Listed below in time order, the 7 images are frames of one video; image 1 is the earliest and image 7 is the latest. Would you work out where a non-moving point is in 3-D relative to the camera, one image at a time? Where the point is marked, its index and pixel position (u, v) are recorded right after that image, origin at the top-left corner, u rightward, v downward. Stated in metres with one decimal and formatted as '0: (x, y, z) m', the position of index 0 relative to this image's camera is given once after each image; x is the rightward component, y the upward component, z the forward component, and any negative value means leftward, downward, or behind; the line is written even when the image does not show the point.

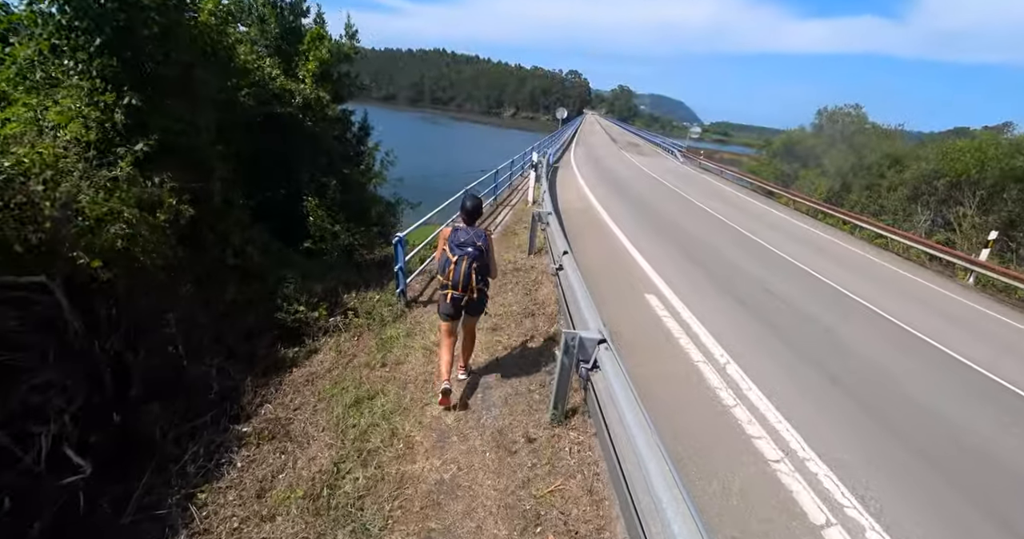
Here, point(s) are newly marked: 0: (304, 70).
0: (-3.5, +3.3, +8.7) m
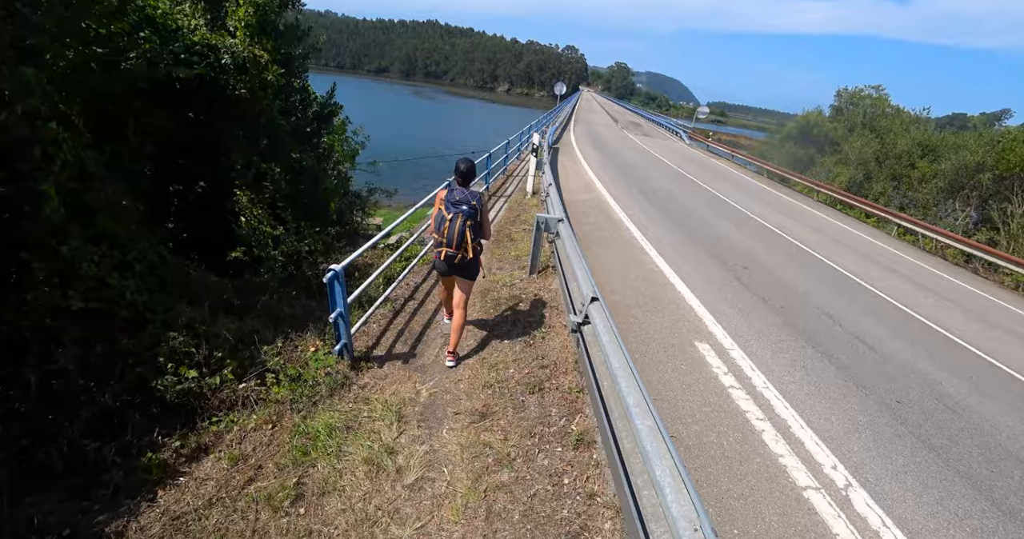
0: (-3.5, +3.2, +6.8) m
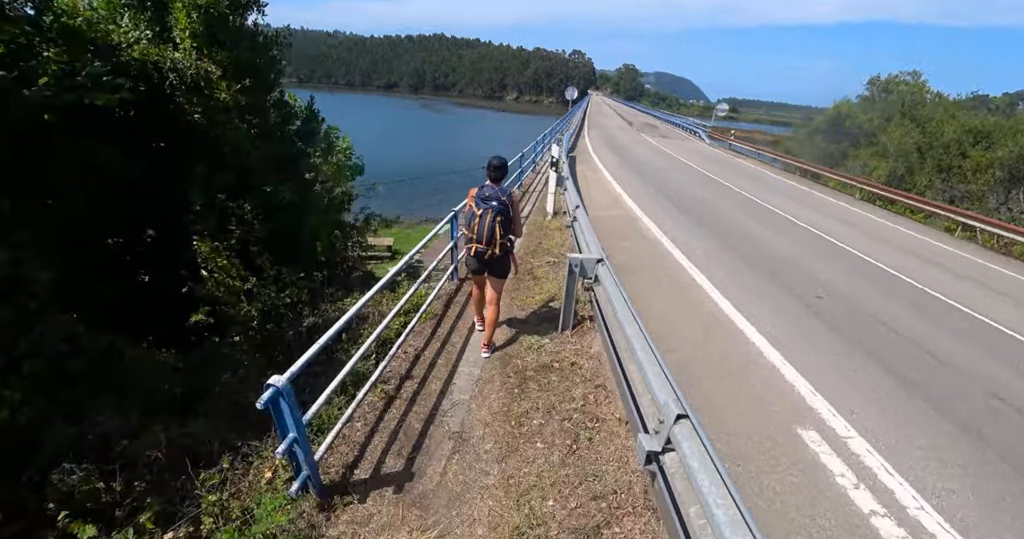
0: (-3.4, +2.6, +5.8) m
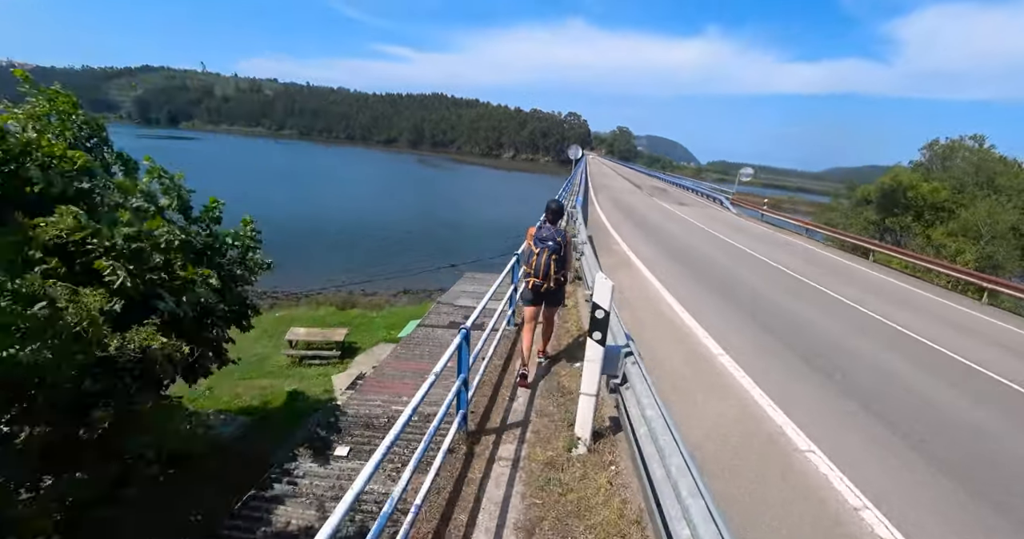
0: (-3.5, +1.1, +1.6) m
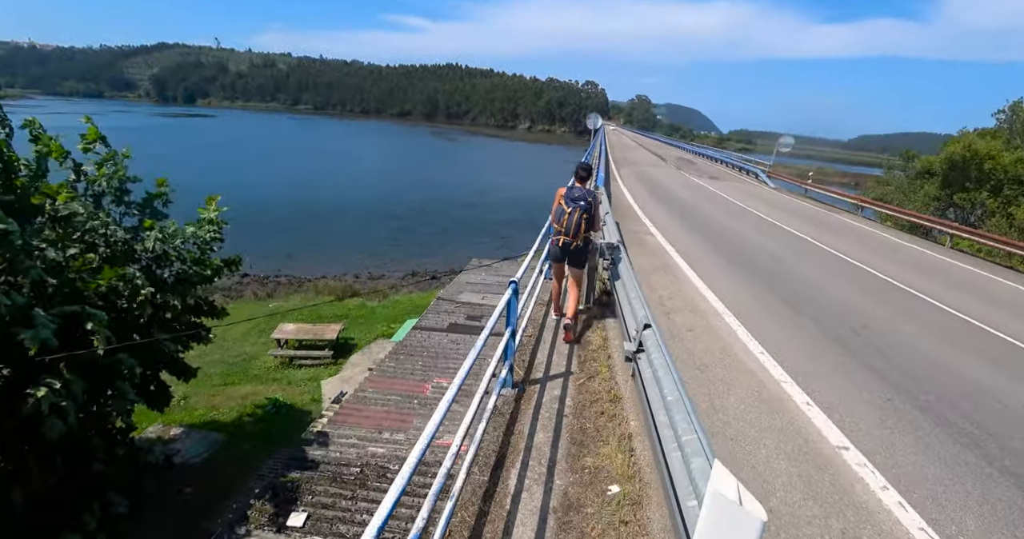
0: (-3.6, +0.7, -0.1) m
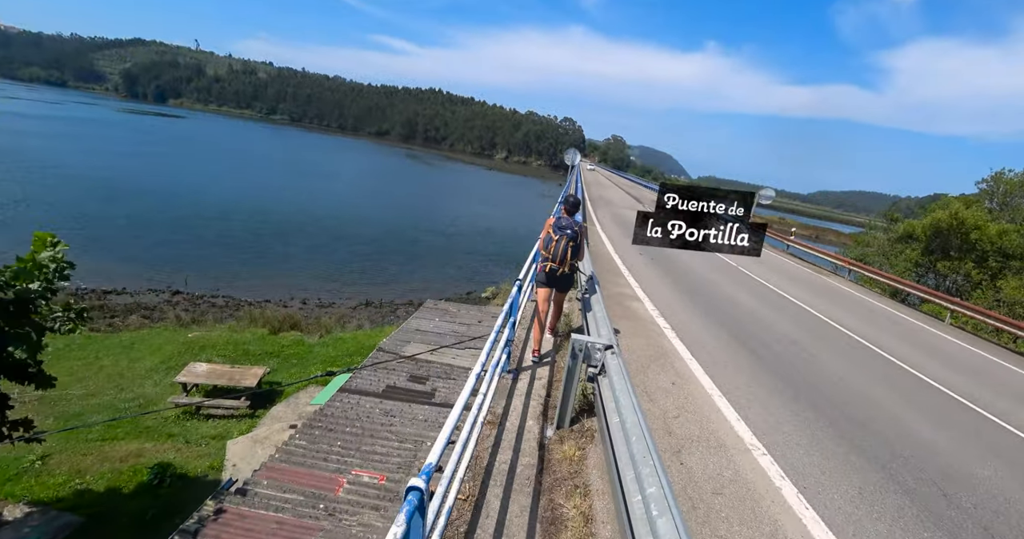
0: (-3.6, +0.6, -1.8) m
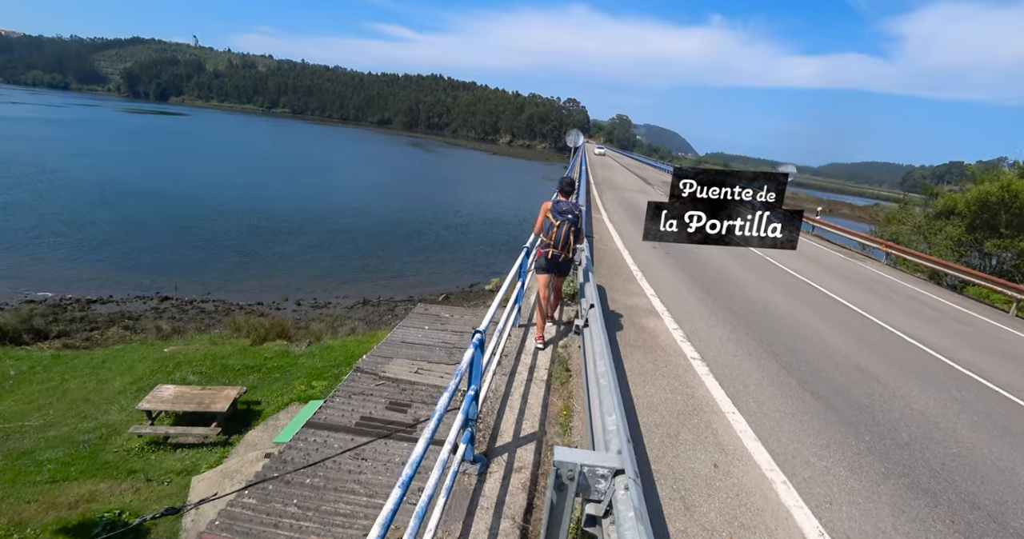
0: (-4.0, +0.1, -3.0) m
